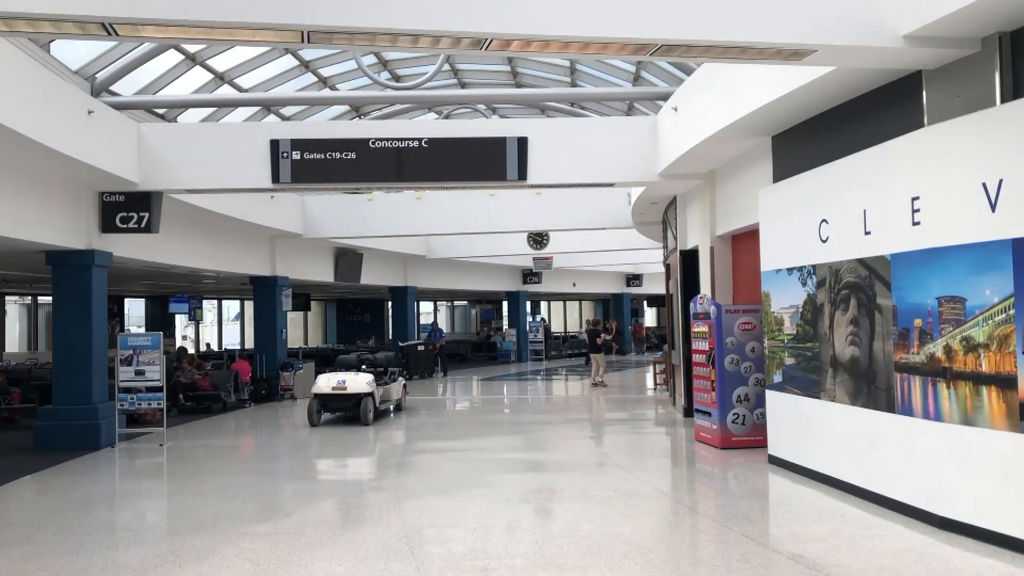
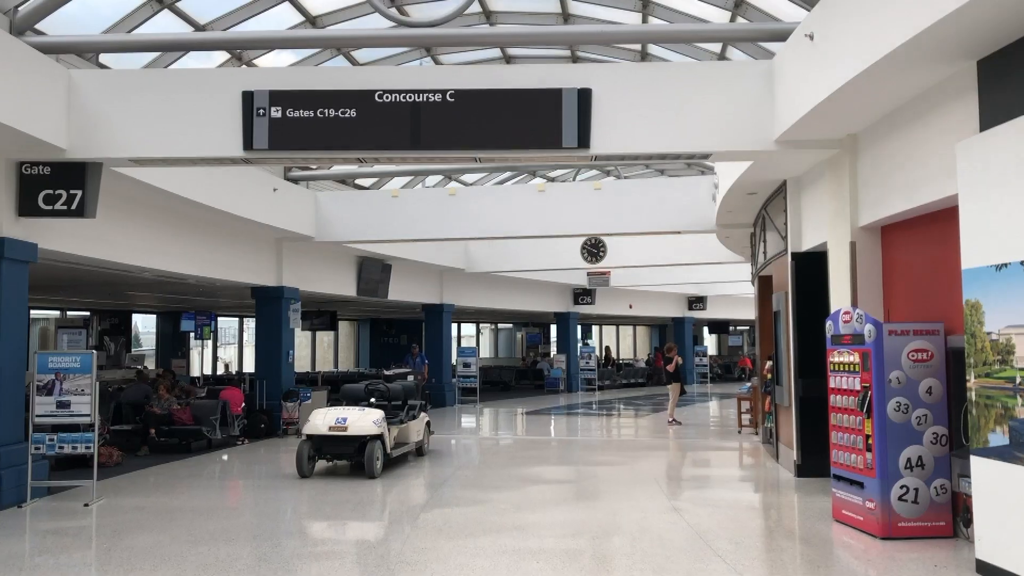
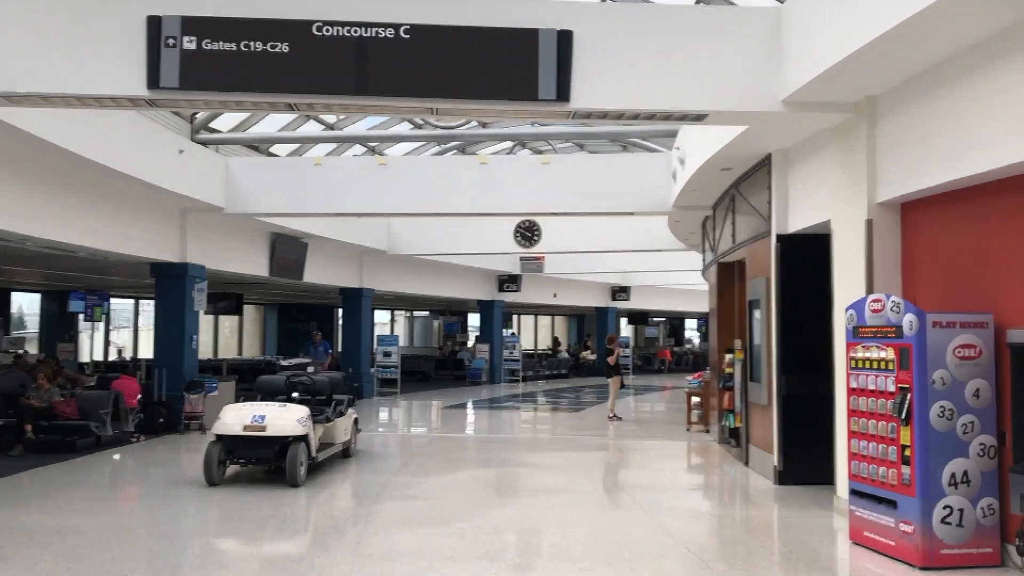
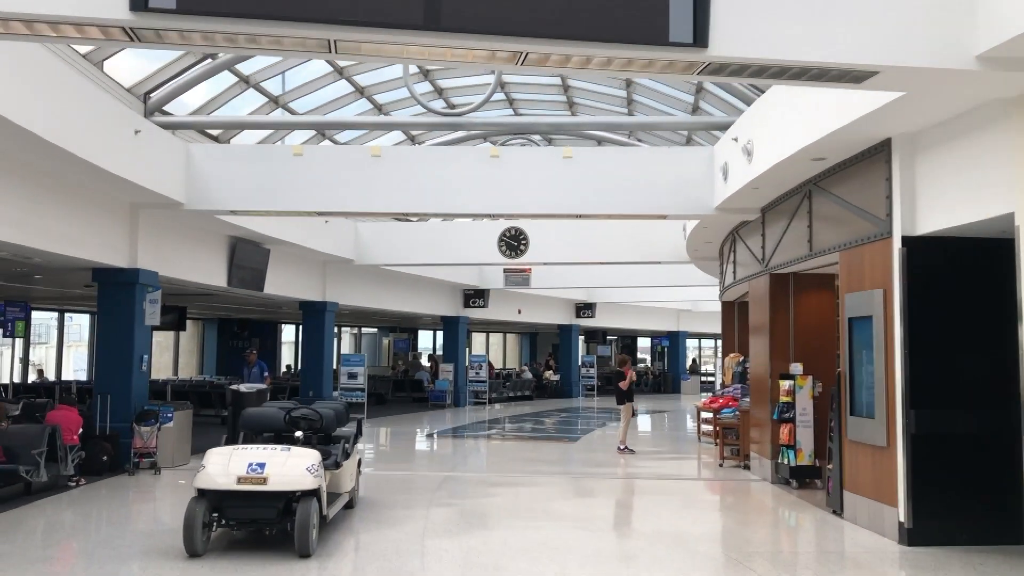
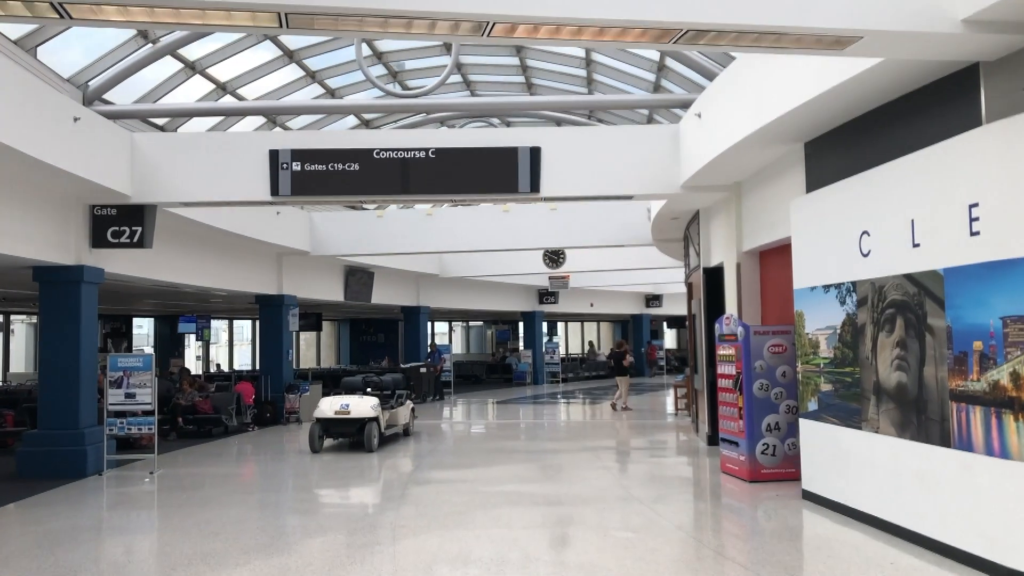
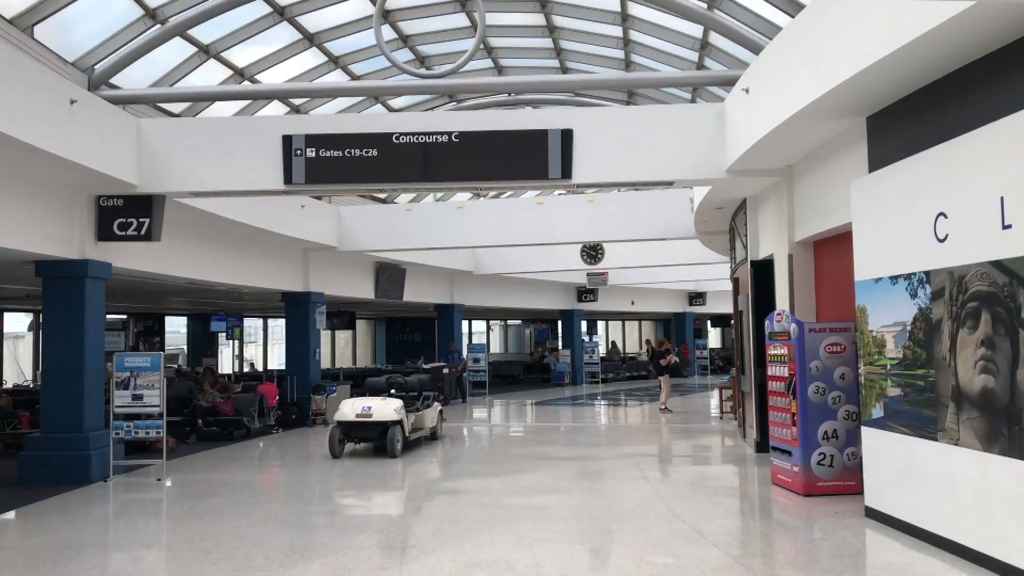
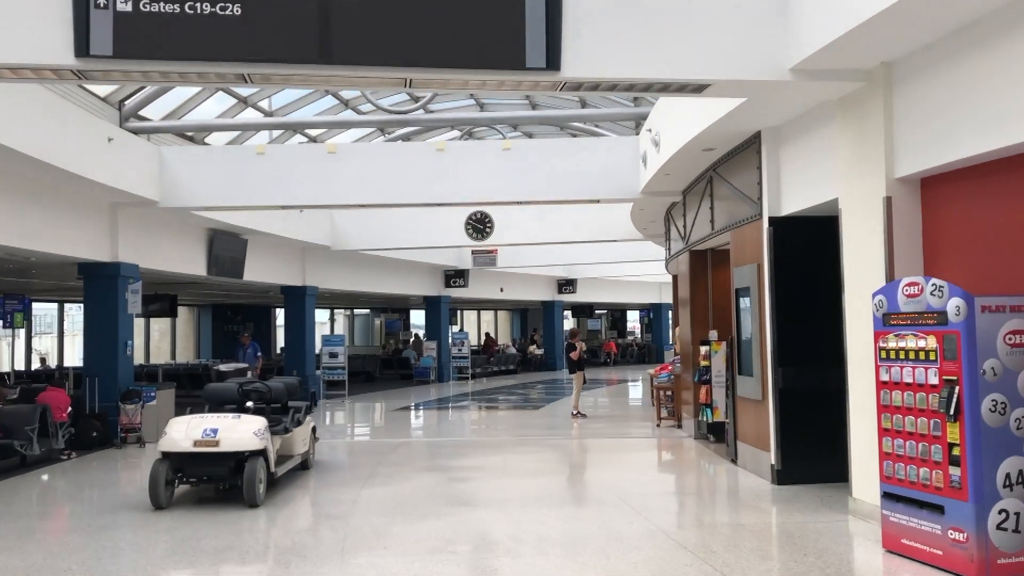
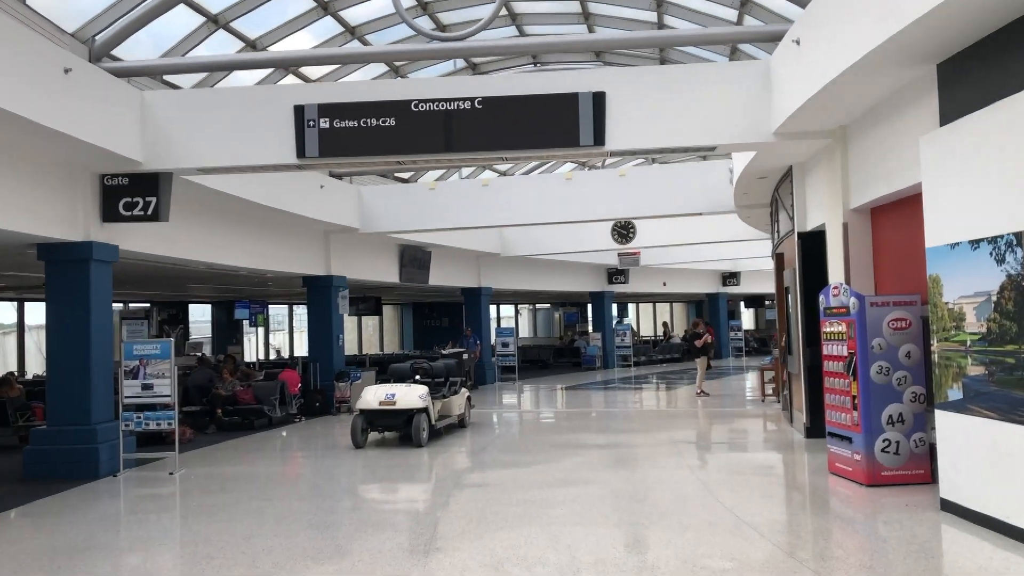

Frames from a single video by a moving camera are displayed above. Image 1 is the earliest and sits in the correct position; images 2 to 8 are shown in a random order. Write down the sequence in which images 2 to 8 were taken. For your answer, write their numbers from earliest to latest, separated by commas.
5, 6, 8, 2, 3, 7, 4
